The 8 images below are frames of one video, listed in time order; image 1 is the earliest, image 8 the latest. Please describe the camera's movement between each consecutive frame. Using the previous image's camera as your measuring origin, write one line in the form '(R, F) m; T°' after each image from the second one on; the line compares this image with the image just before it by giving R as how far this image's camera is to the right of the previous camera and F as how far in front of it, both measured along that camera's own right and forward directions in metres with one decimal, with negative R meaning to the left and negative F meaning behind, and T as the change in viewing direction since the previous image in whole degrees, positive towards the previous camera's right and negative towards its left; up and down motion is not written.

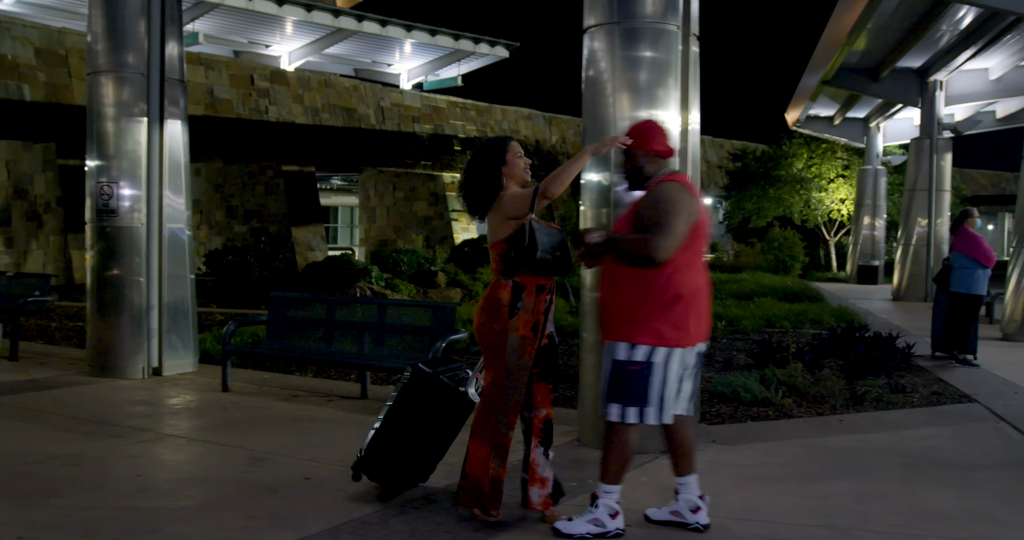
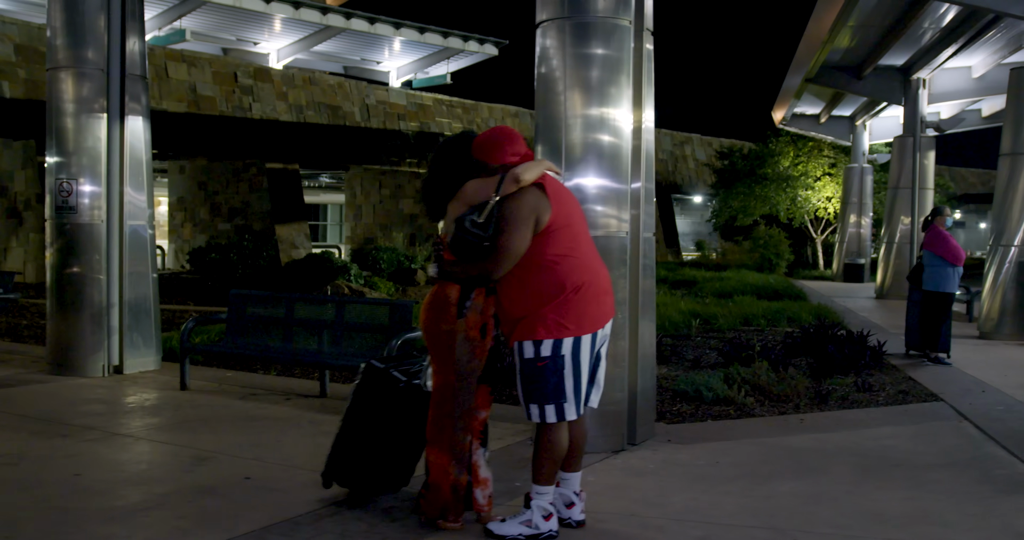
(+0.2, +0.1) m; 0°
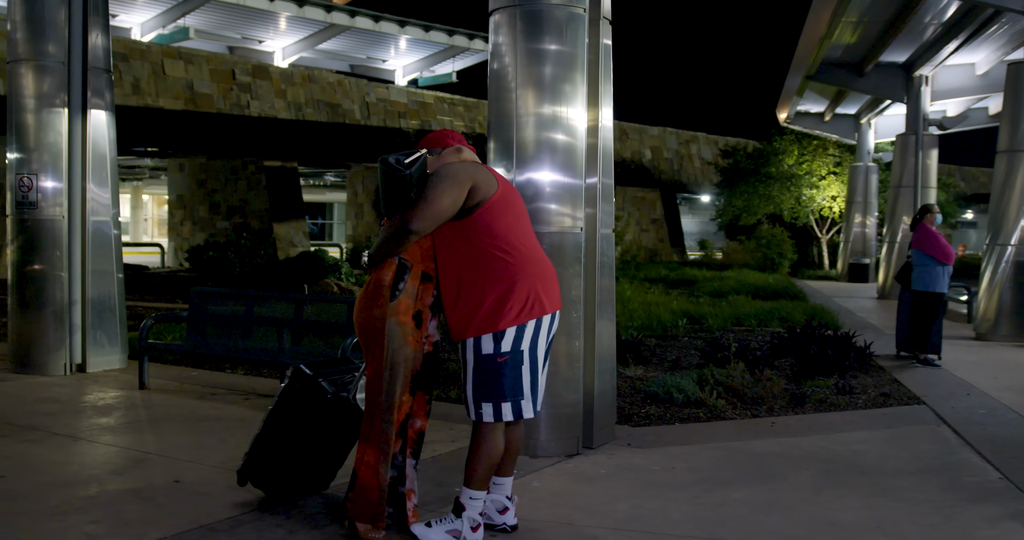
(+0.3, +0.2) m; -1°
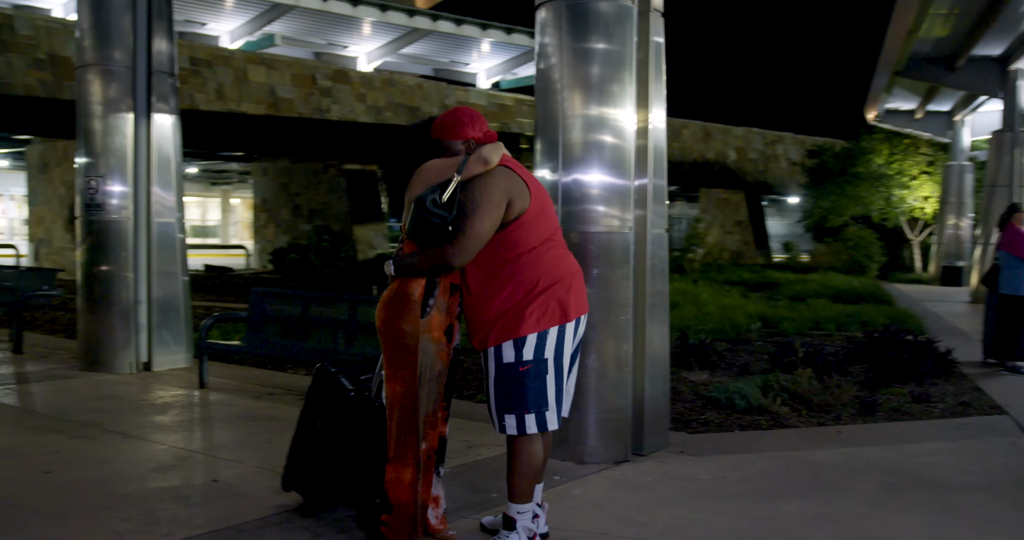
(+0.2, +0.1) m; -5°
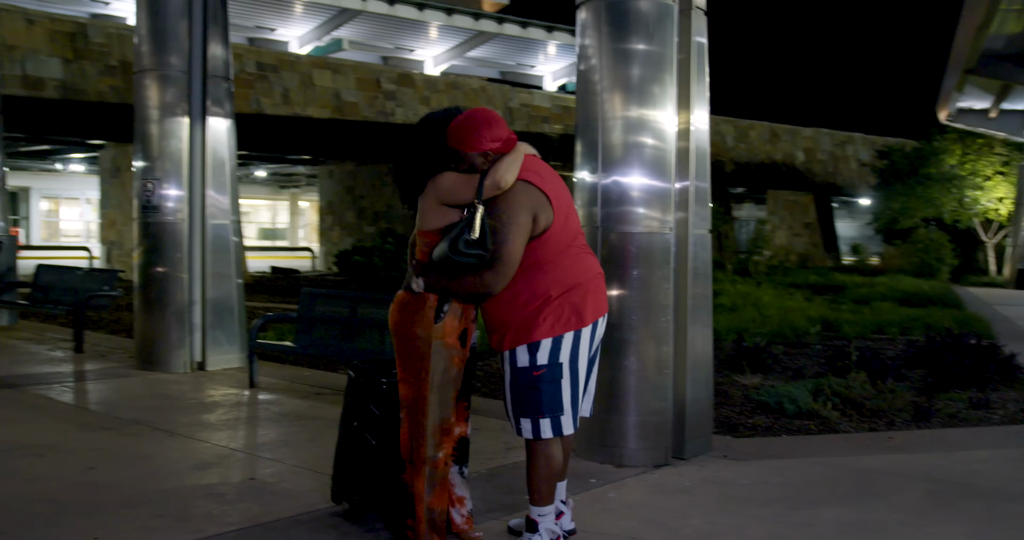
(+0.2, 0.0) m; -4°
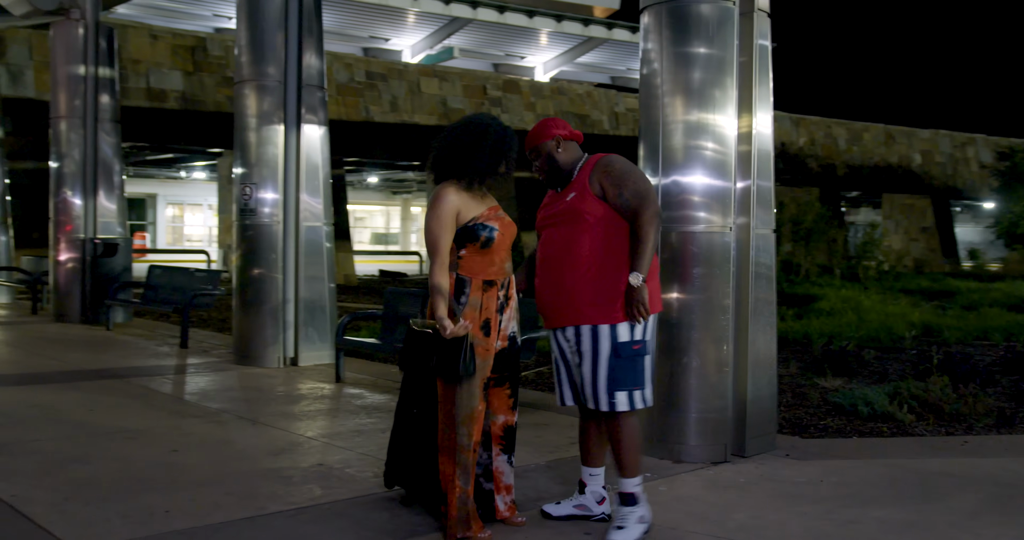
(+0.3, -0.2) m; -6°
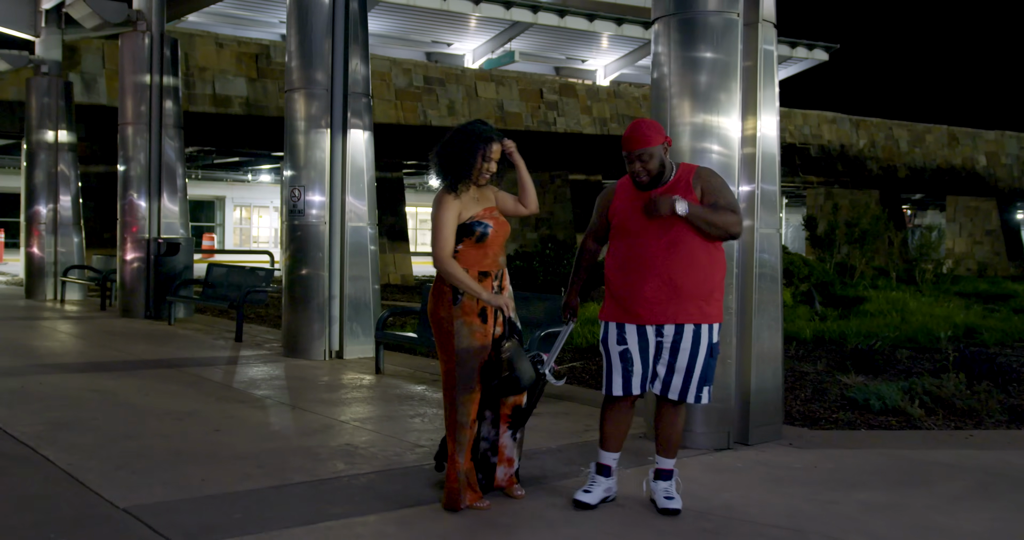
(+0.3, -0.4) m; -4°
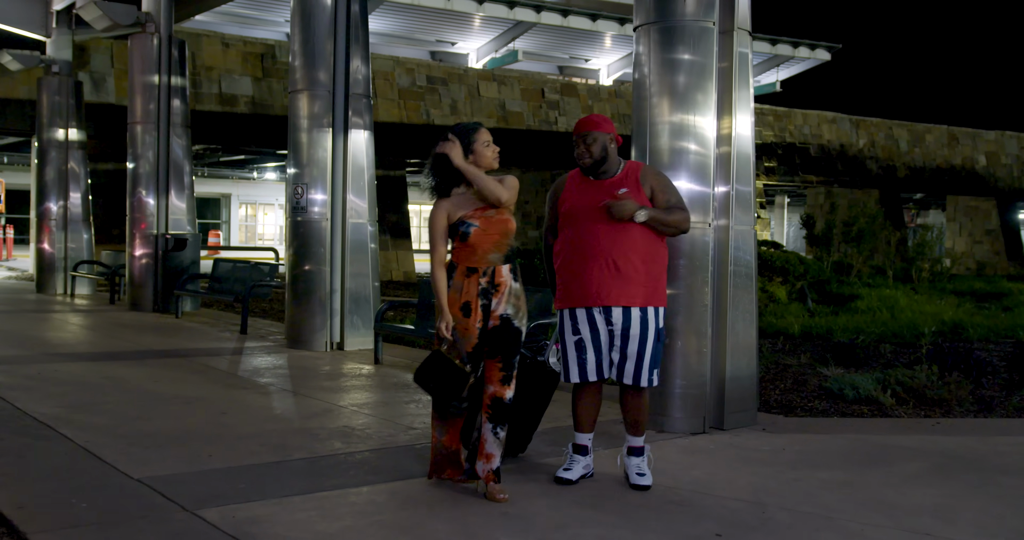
(+0.1, -0.3) m; 0°
